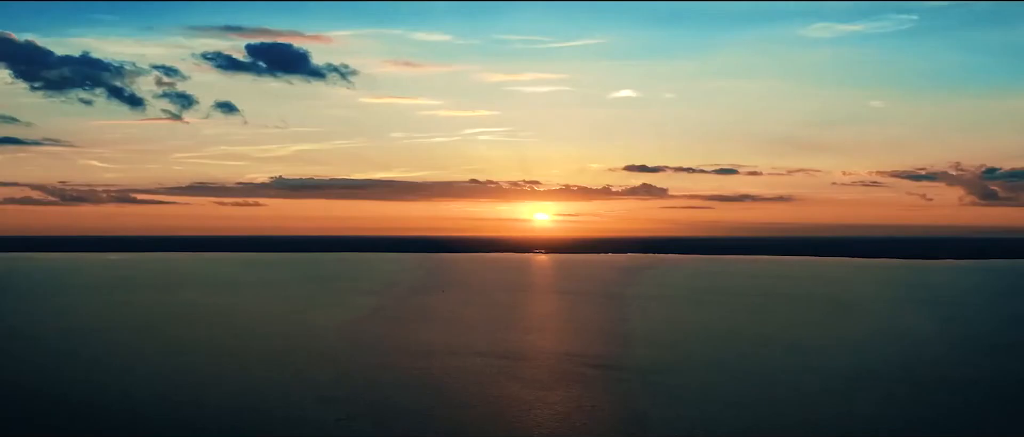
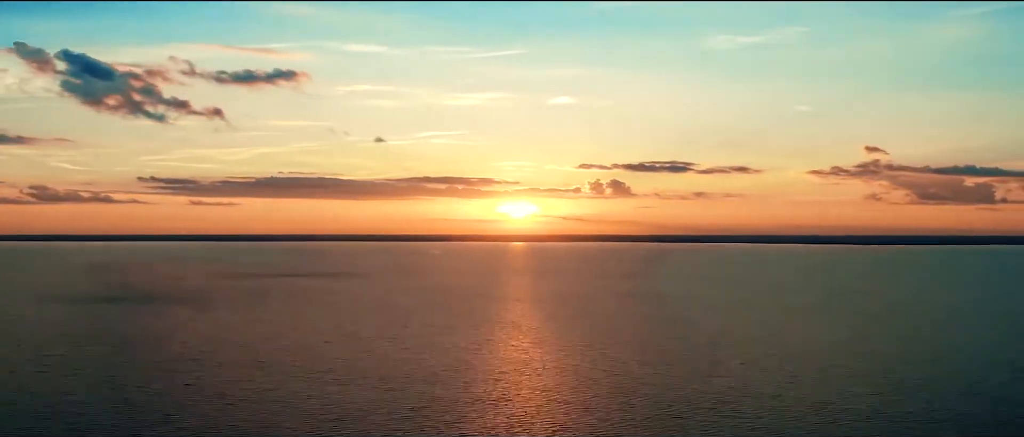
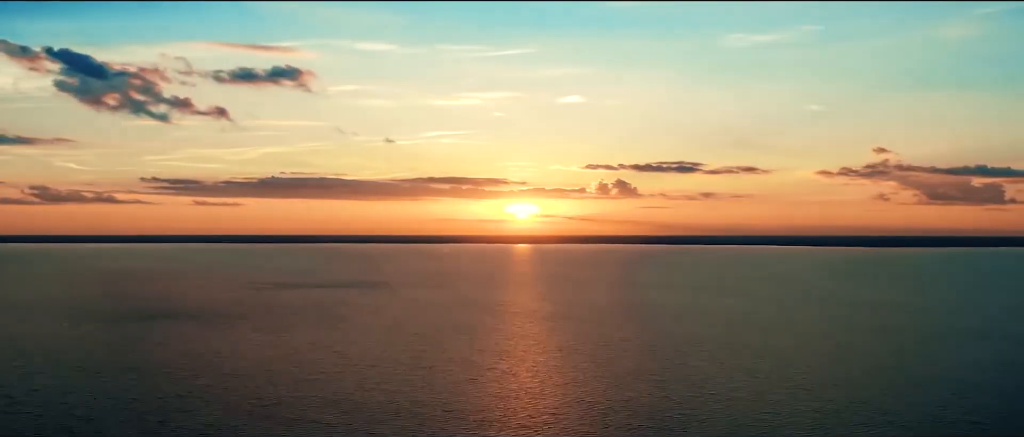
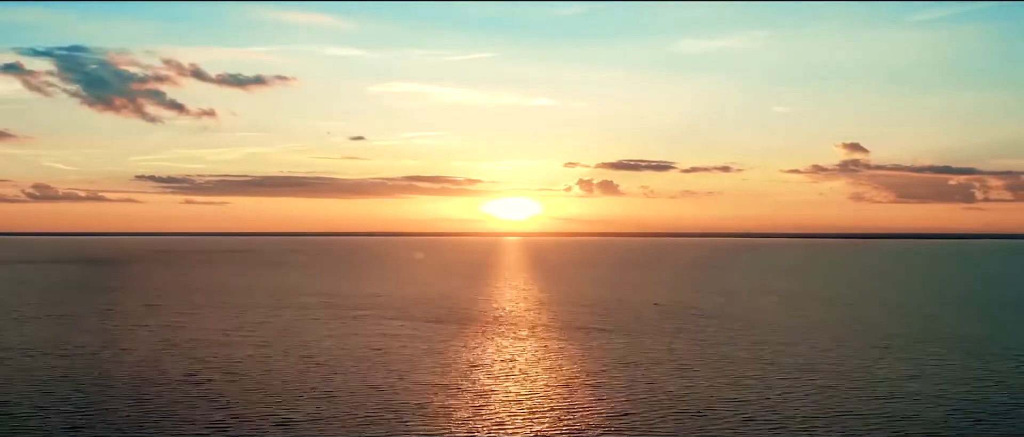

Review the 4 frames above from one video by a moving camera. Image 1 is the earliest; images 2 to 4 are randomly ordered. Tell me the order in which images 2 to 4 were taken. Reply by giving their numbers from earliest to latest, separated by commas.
3, 2, 4
